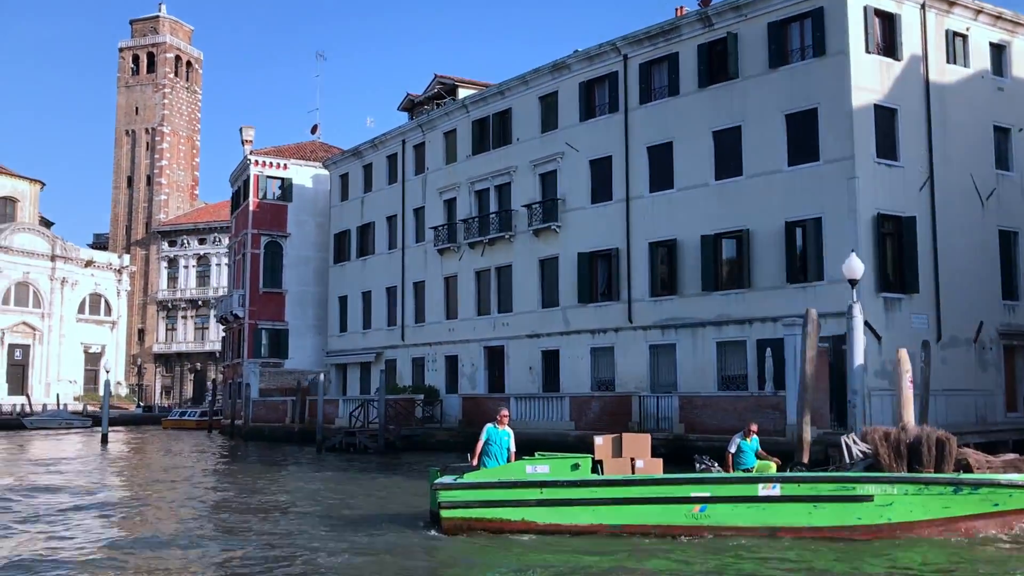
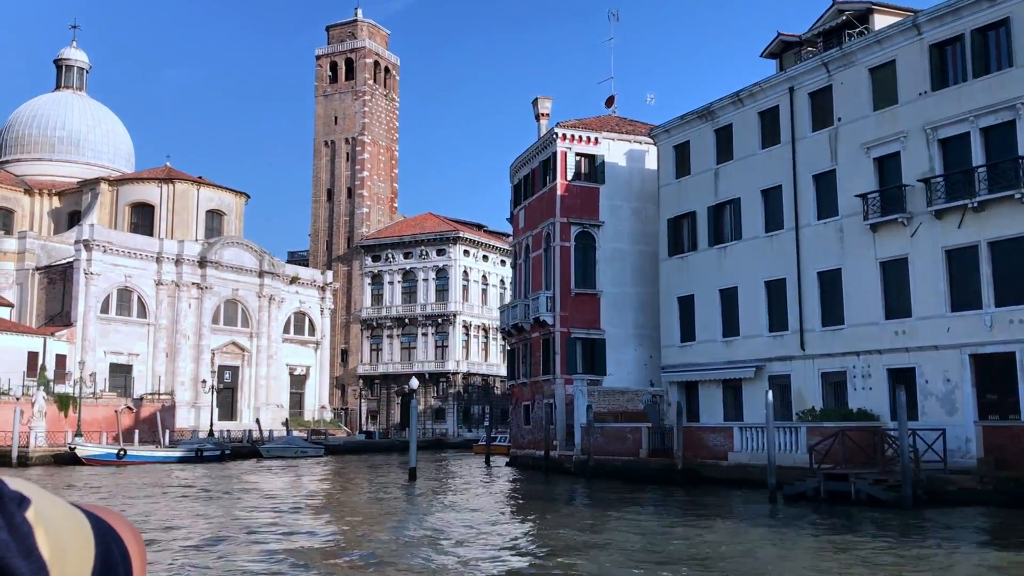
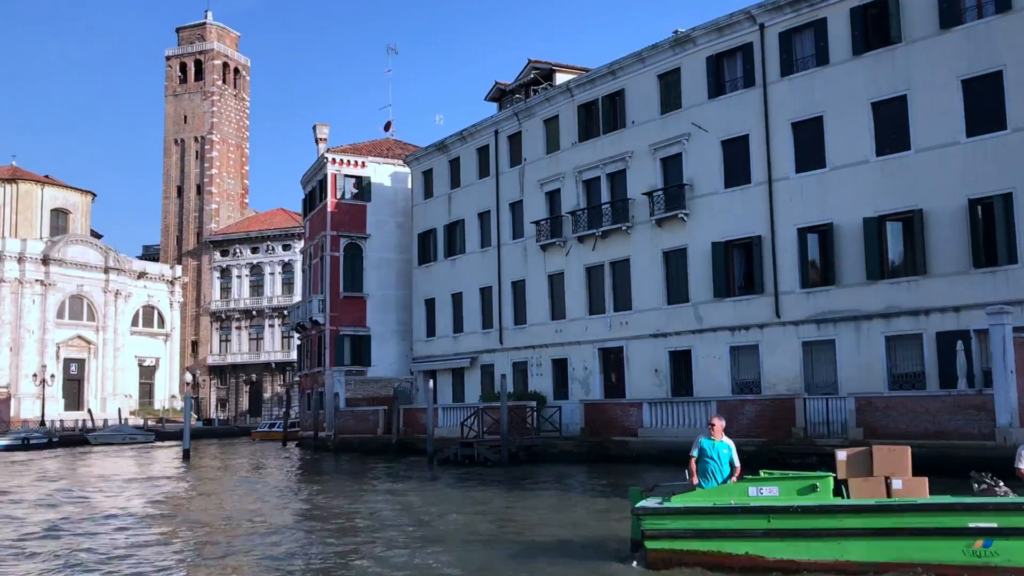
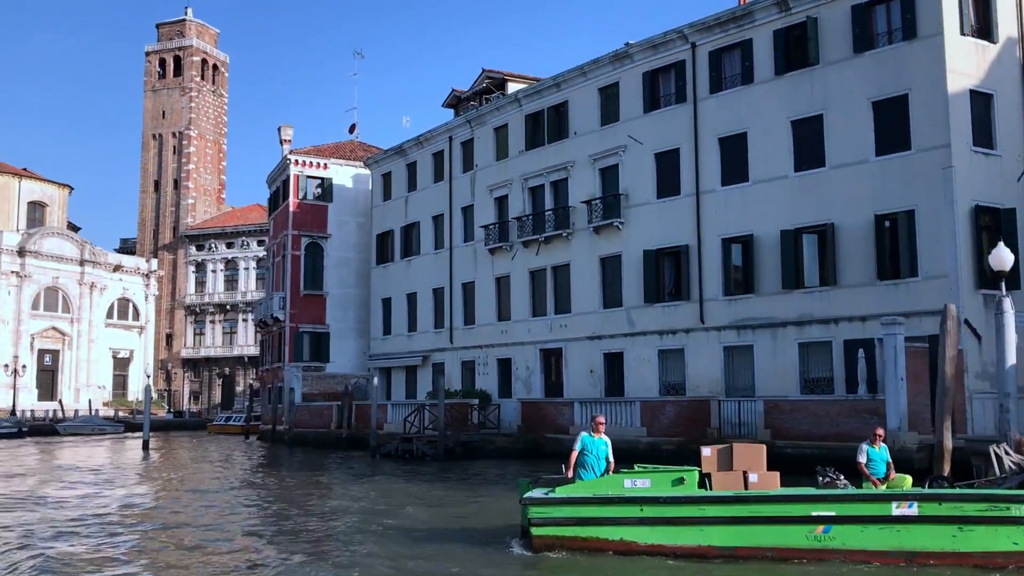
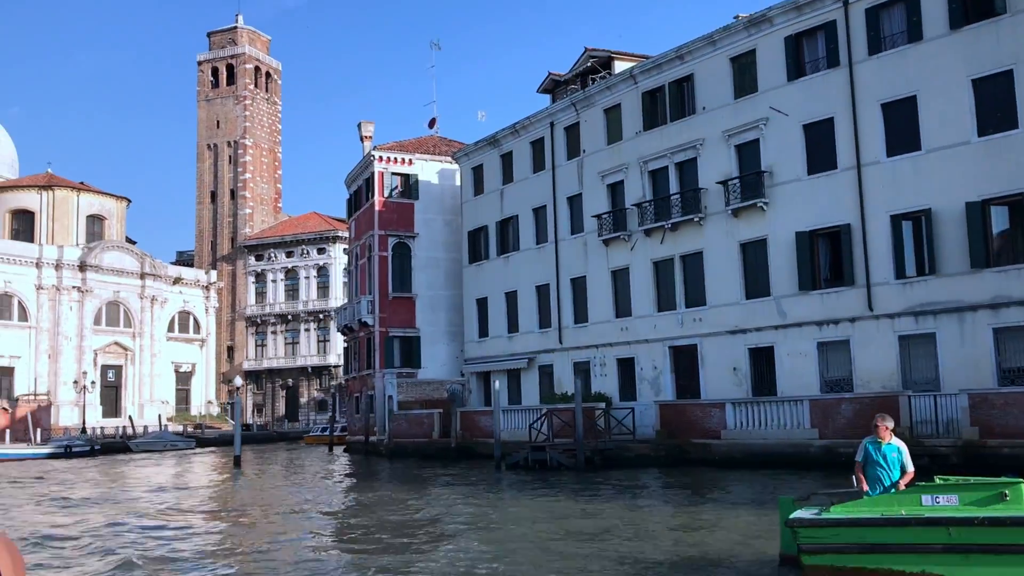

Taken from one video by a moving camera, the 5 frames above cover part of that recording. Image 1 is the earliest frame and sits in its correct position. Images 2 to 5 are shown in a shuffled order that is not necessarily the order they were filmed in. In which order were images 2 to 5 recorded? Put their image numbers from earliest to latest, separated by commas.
4, 3, 5, 2
